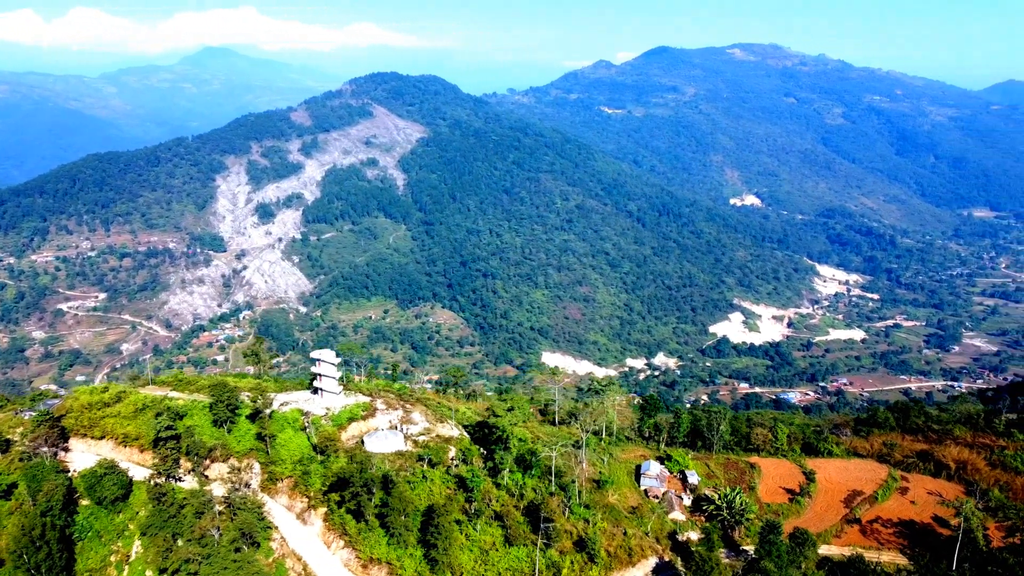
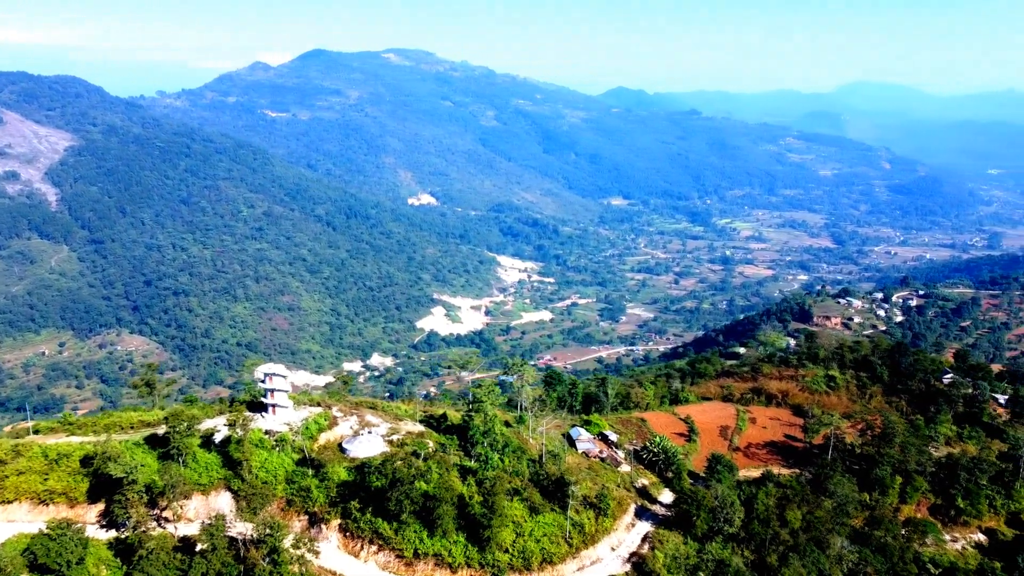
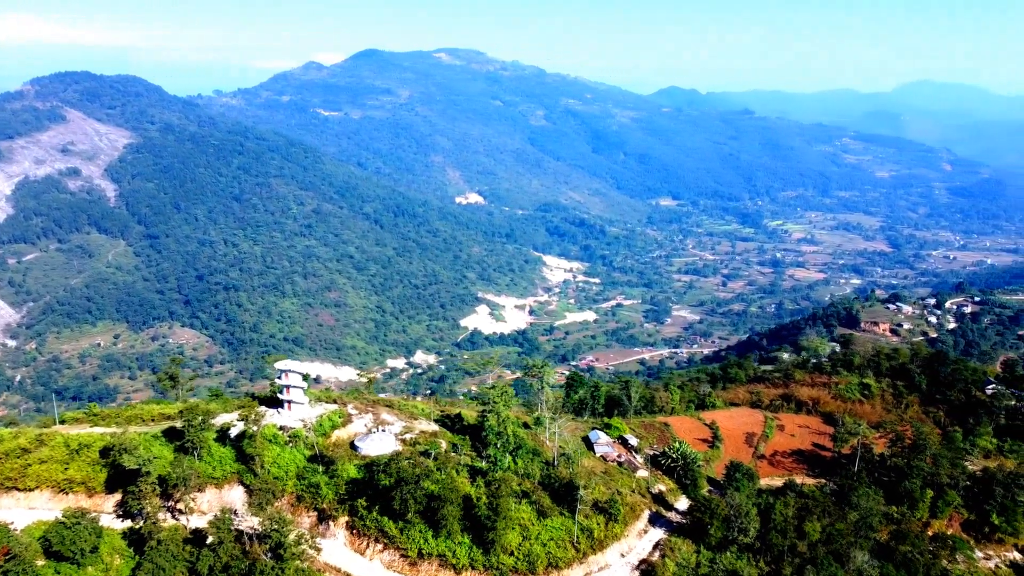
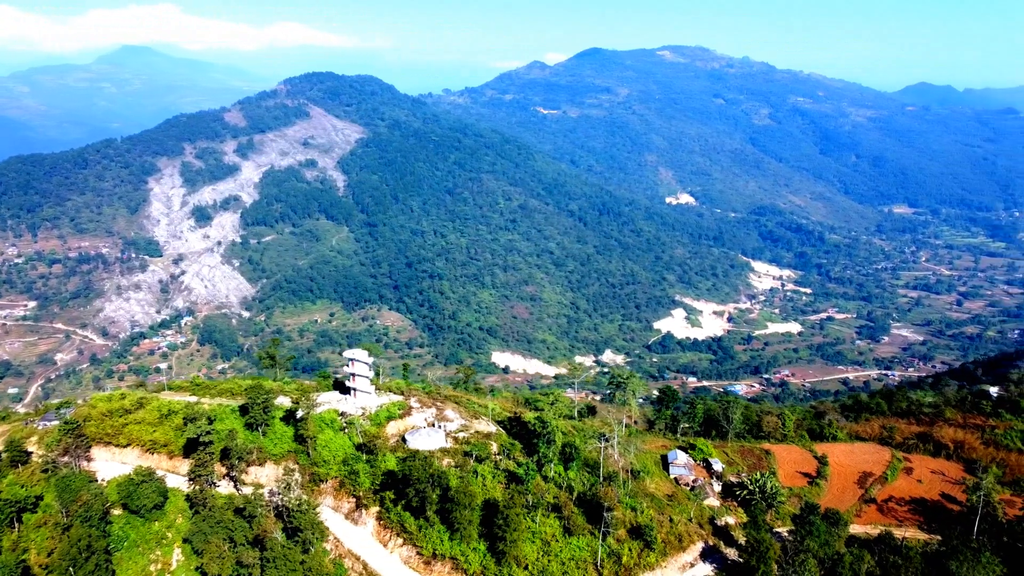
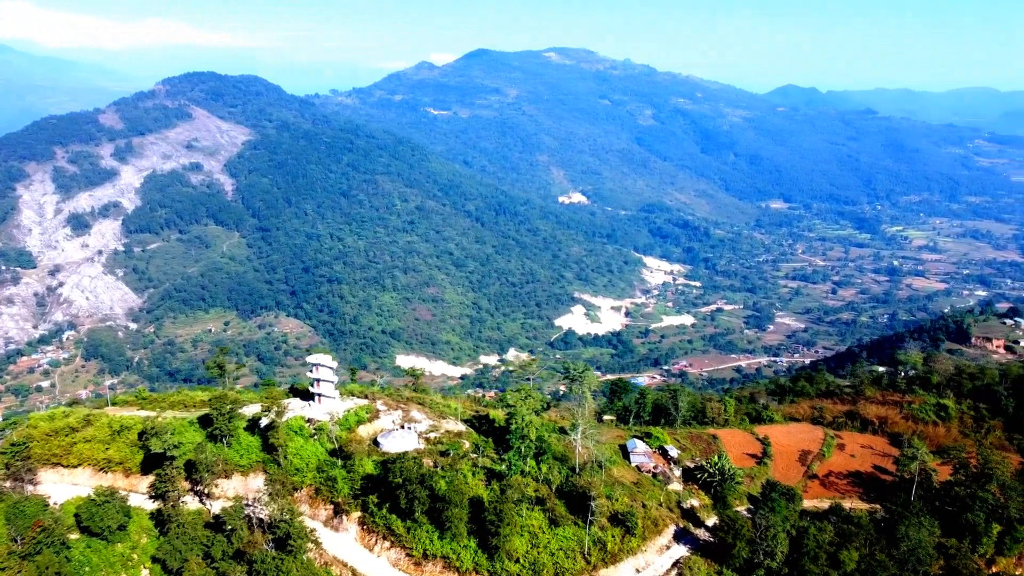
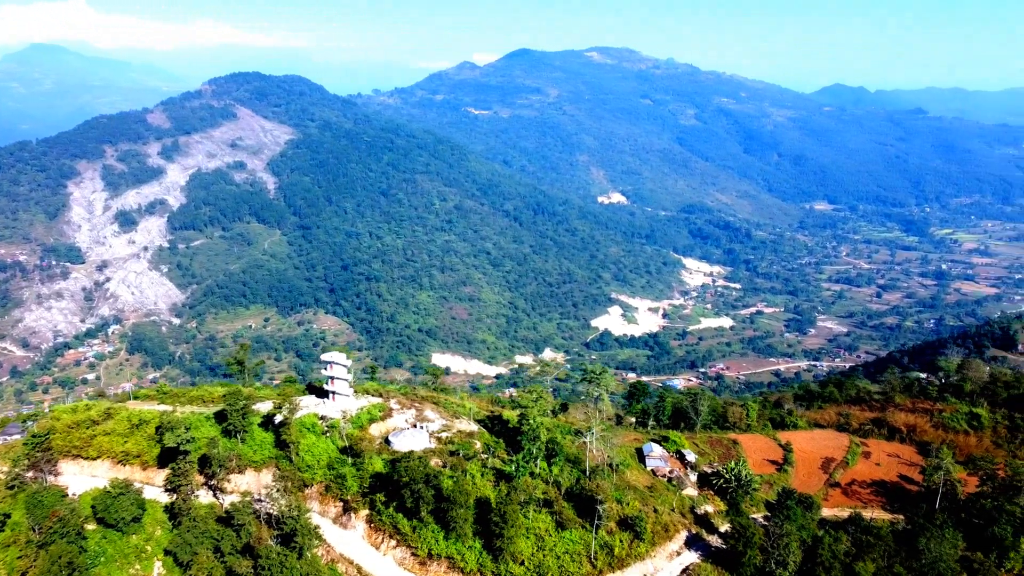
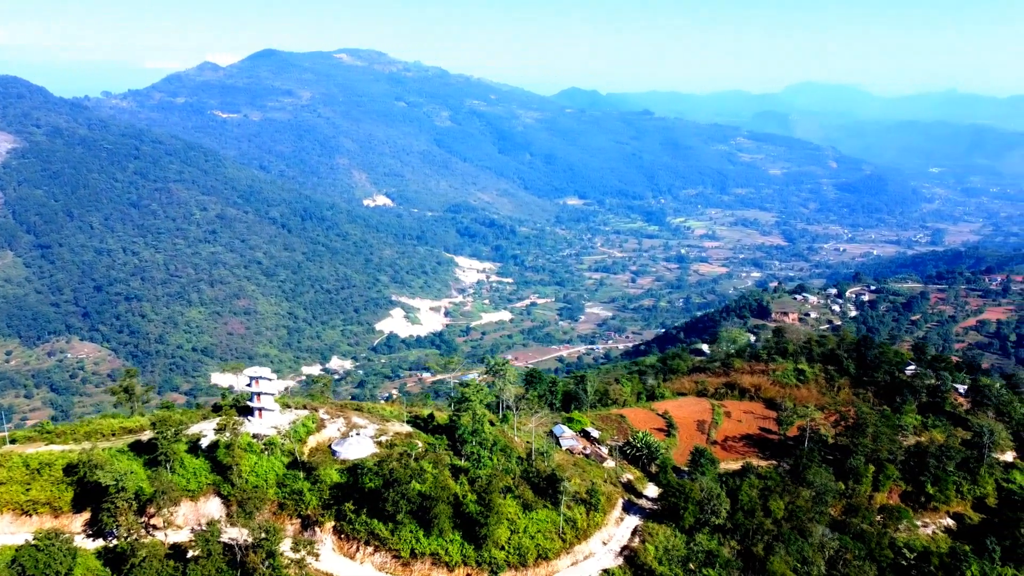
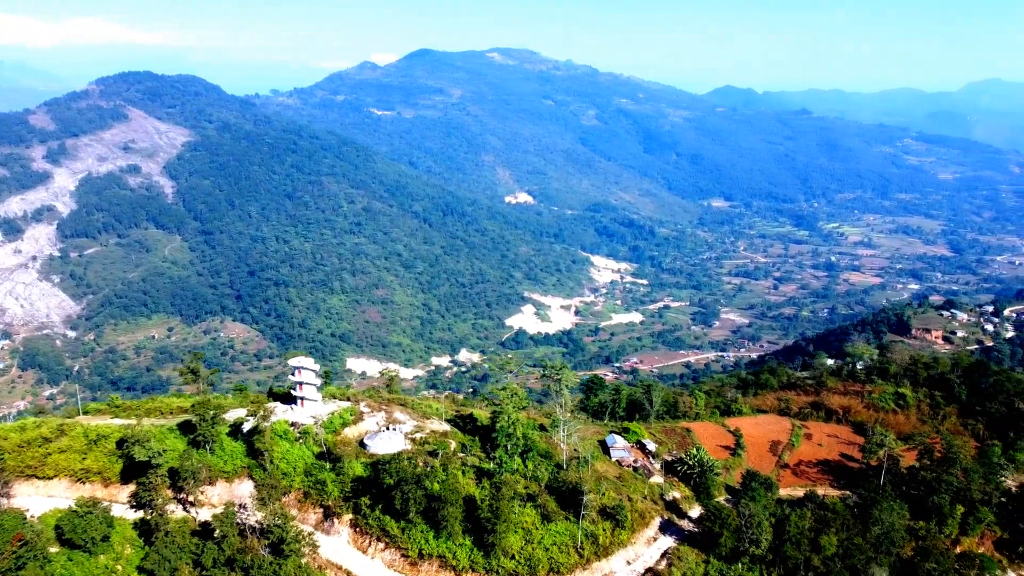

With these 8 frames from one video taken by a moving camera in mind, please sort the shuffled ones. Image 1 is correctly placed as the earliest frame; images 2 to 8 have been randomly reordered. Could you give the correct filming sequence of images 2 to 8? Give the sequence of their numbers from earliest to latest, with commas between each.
4, 6, 5, 8, 3, 2, 7
